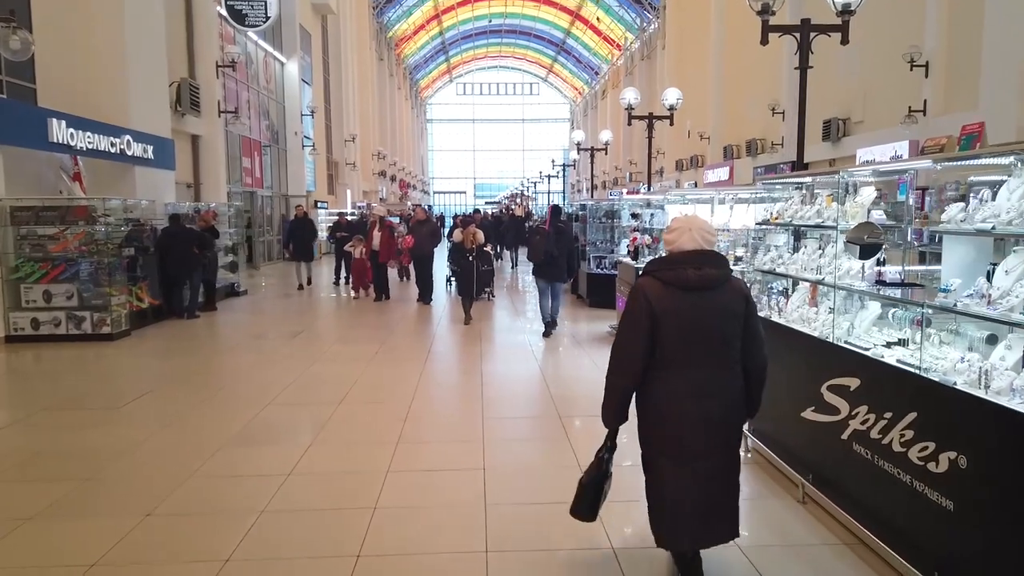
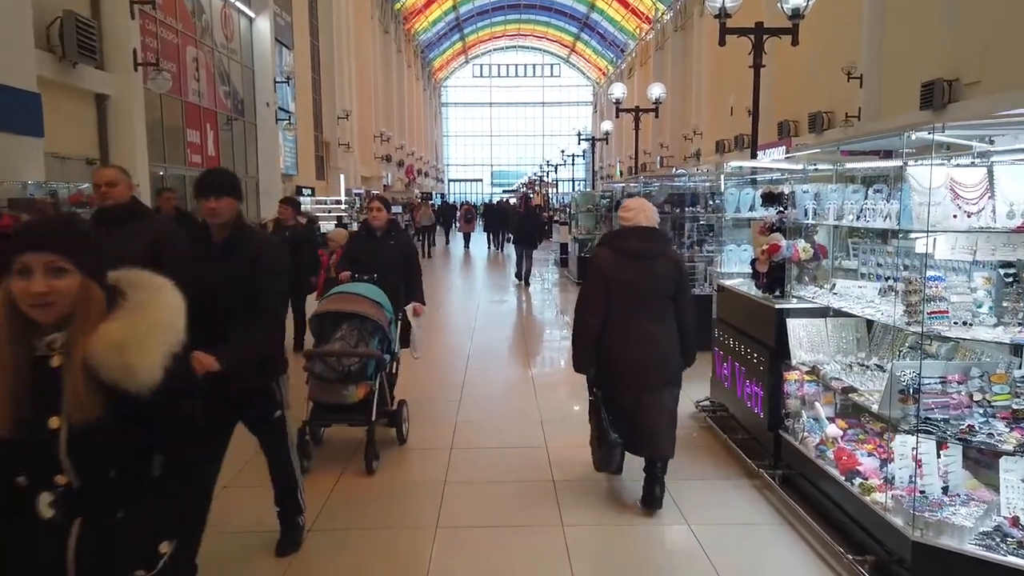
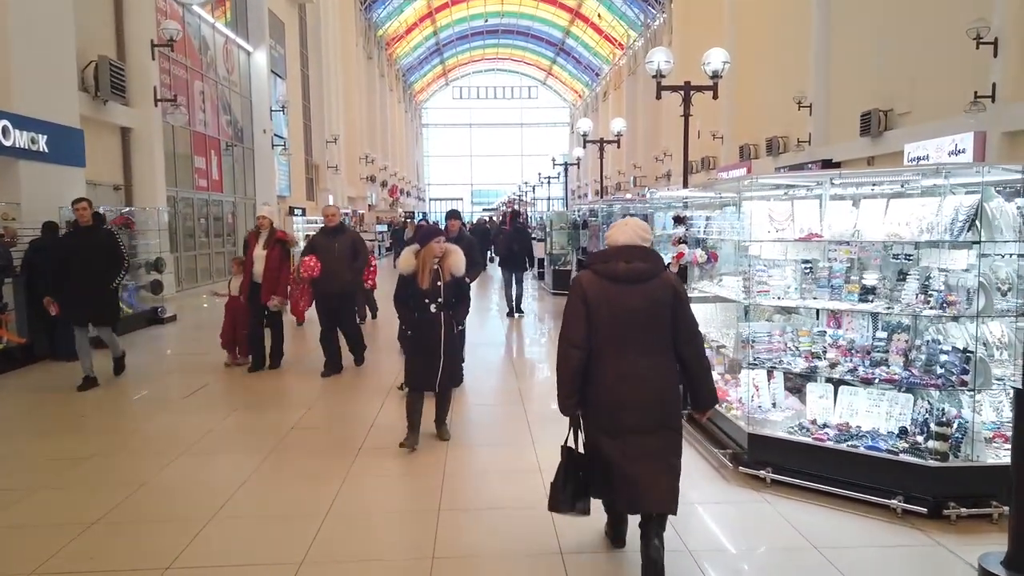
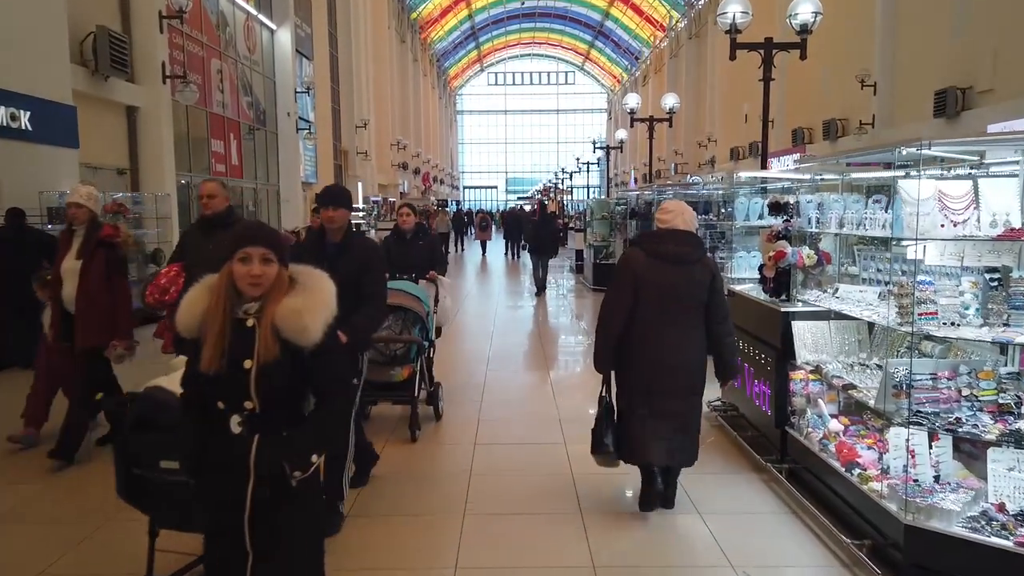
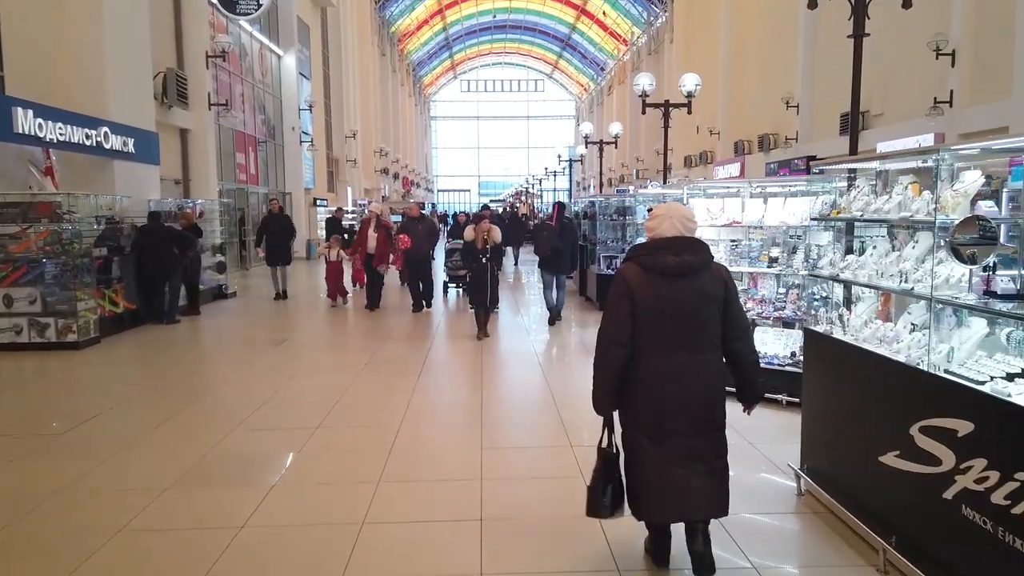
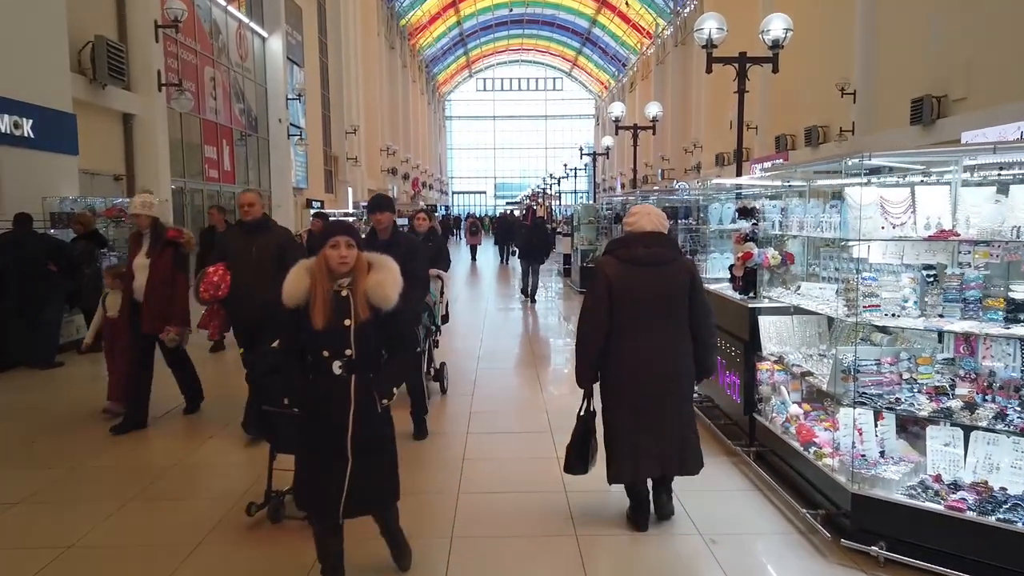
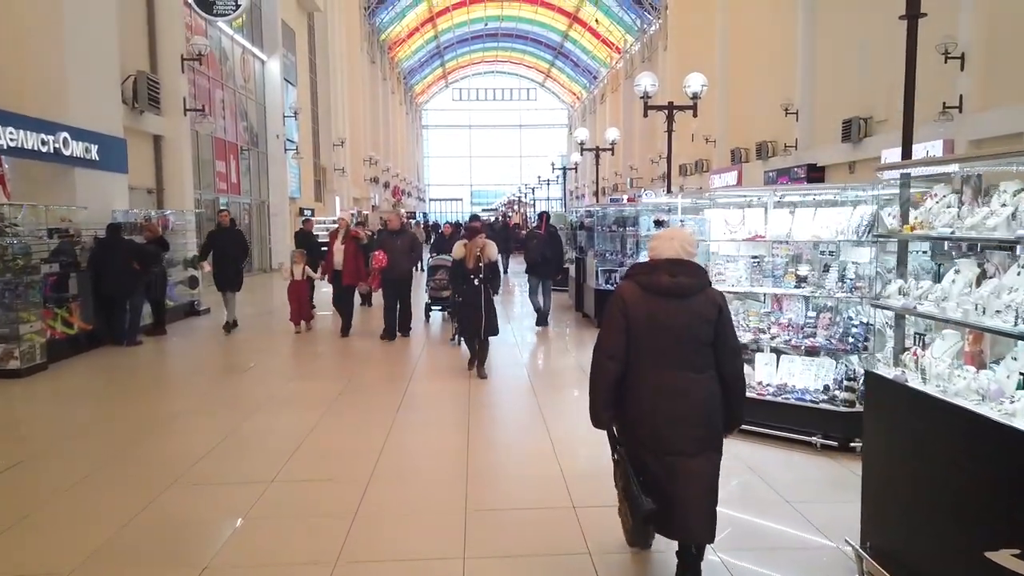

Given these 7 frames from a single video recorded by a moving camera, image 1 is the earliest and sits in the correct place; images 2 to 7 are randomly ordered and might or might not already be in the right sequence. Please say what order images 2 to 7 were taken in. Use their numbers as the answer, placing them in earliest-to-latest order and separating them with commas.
5, 7, 3, 6, 4, 2
